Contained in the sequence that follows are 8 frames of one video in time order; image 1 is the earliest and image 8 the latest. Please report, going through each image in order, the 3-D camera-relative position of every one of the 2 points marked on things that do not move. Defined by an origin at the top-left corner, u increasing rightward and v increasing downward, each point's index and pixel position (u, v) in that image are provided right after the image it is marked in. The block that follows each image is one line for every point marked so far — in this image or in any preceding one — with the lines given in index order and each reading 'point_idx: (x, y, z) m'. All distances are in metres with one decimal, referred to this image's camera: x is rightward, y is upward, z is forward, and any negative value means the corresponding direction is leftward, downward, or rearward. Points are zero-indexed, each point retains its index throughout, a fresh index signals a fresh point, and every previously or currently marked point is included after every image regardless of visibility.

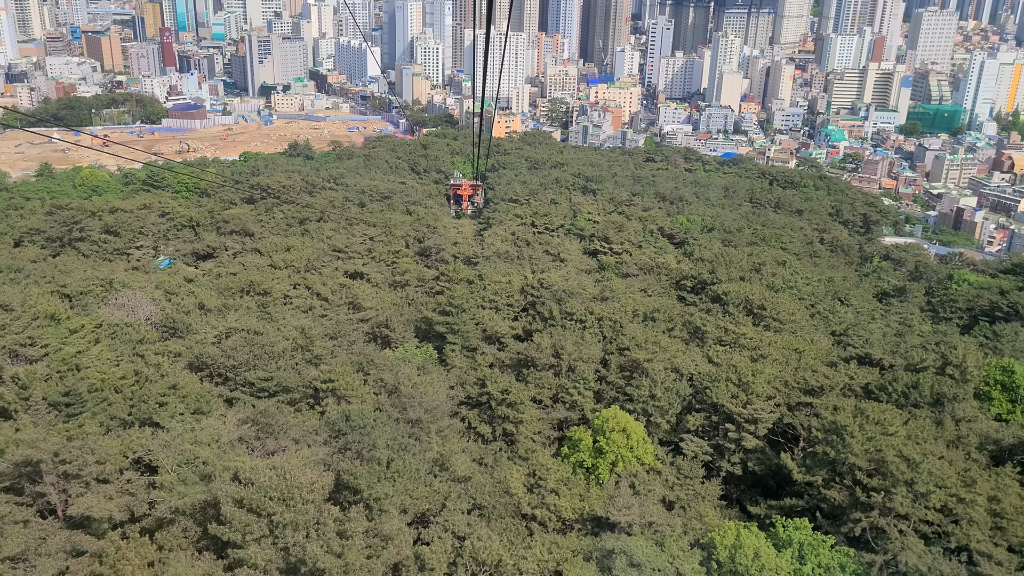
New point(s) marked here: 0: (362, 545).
0: (-1.4, -2.4, +8.7) m
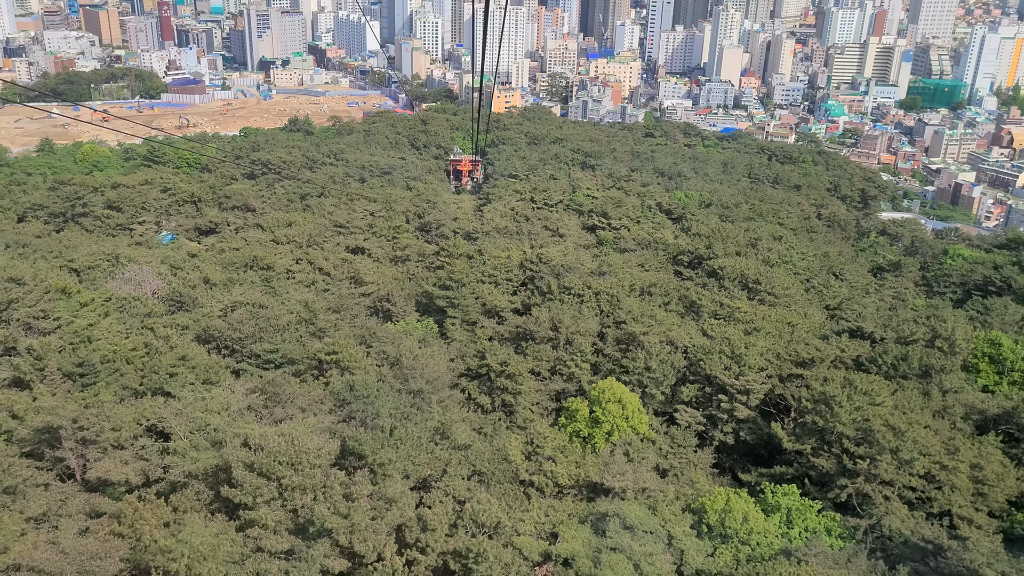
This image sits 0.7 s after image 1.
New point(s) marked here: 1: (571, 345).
0: (-1.4, -2.1, +9.1) m
1: (+1.0, -1.0, +16.3) m
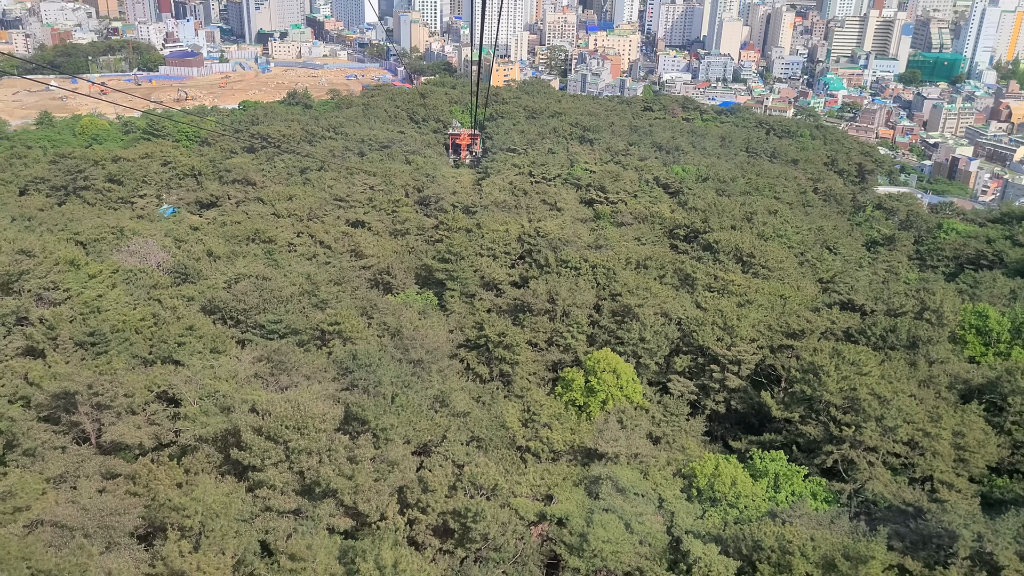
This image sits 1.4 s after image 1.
0: (-1.4, -1.8, +9.5) m
1: (+1.0, -0.5, +16.7) m
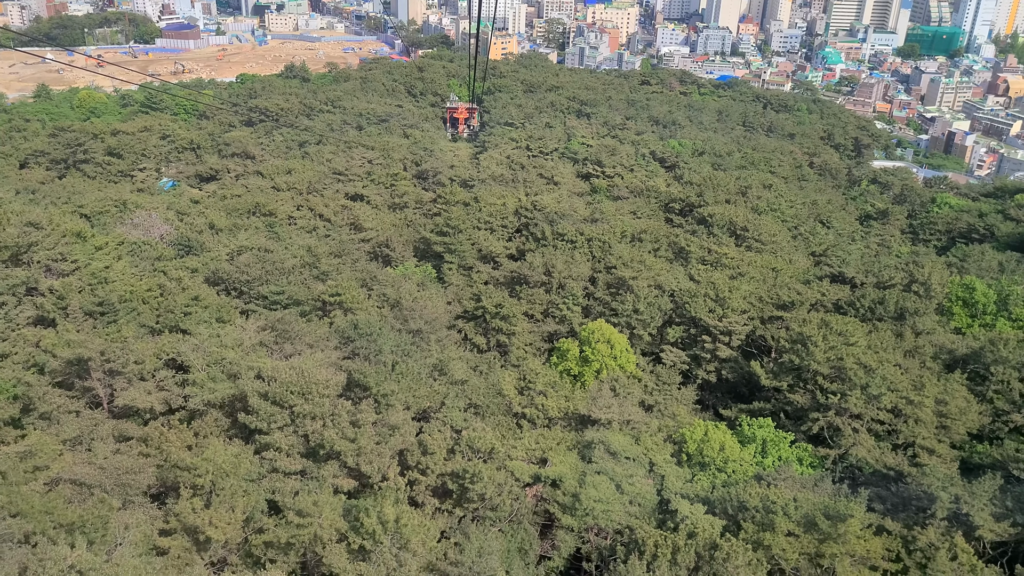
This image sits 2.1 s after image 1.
0: (-1.5, -1.5, +10.0) m
1: (+0.9, 0.0, +17.1) m
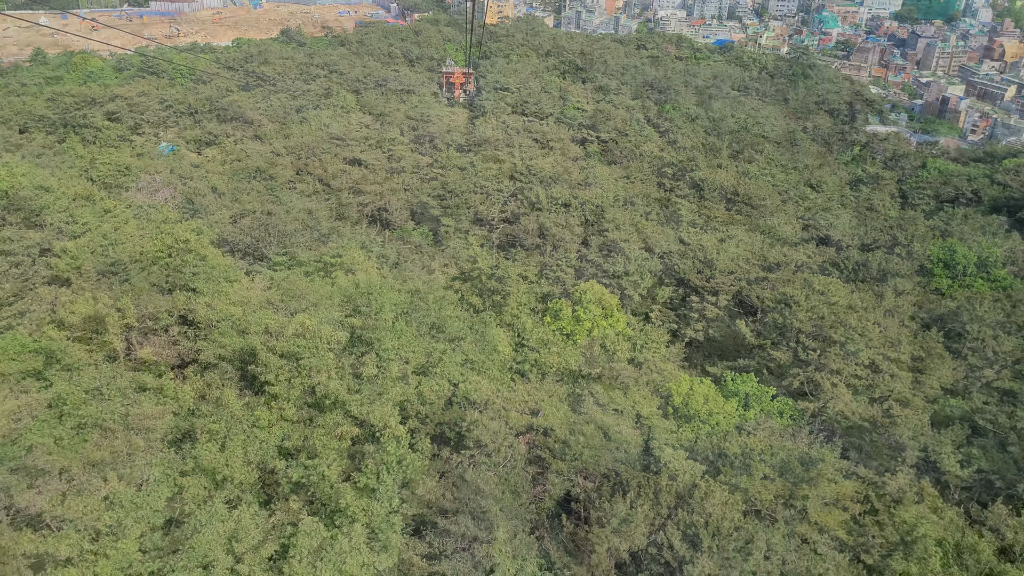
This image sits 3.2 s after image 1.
0: (-1.6, -1.1, +10.6) m
1: (+0.8, +0.7, +17.6) m
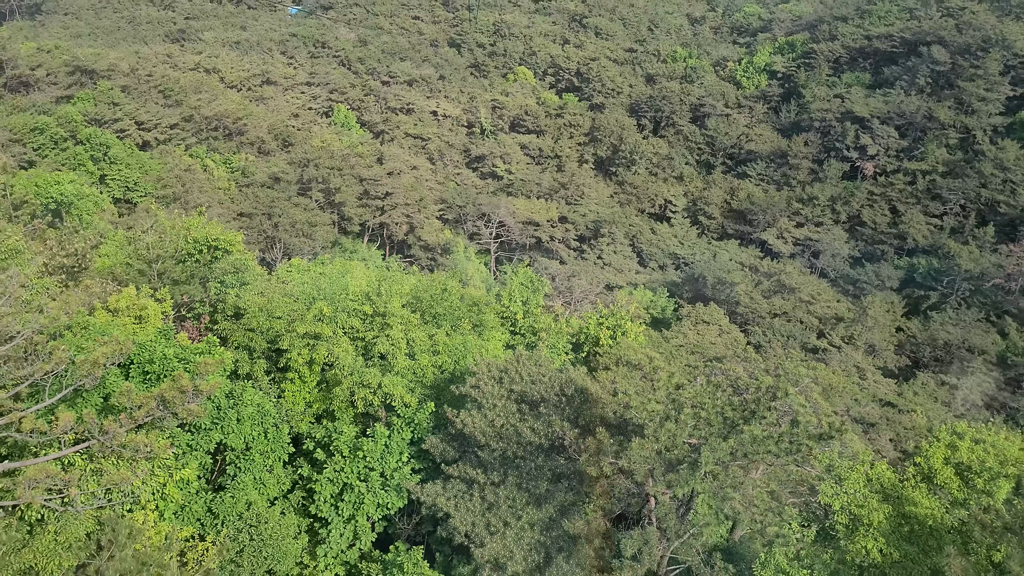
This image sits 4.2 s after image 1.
0: (-1.6, -1.0, +11.7) m
1: (+0.7, +0.7, +18.8) m
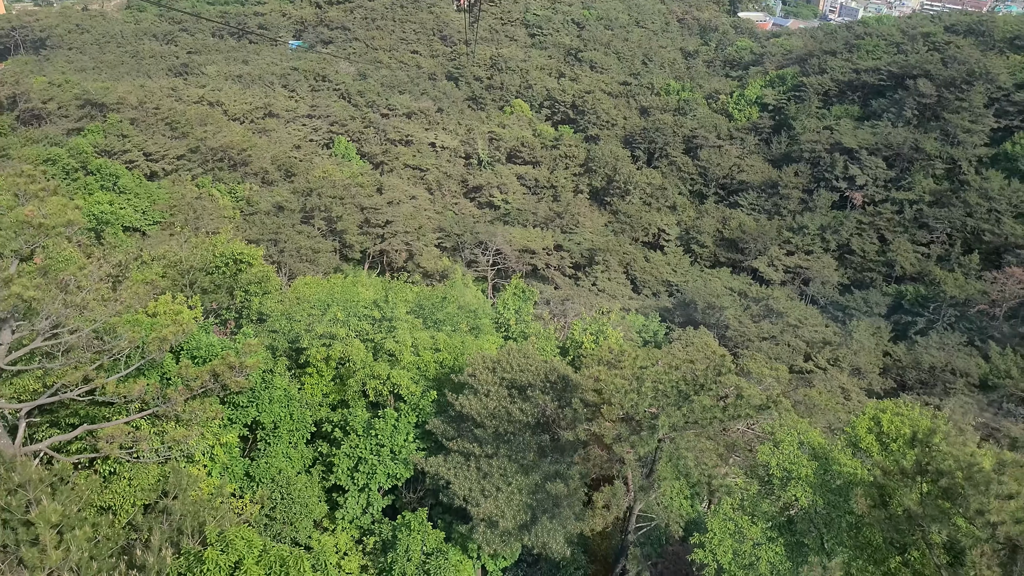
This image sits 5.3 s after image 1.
0: (-1.7, -1.1, +13.0) m
1: (+0.6, +0.4, +20.2) m
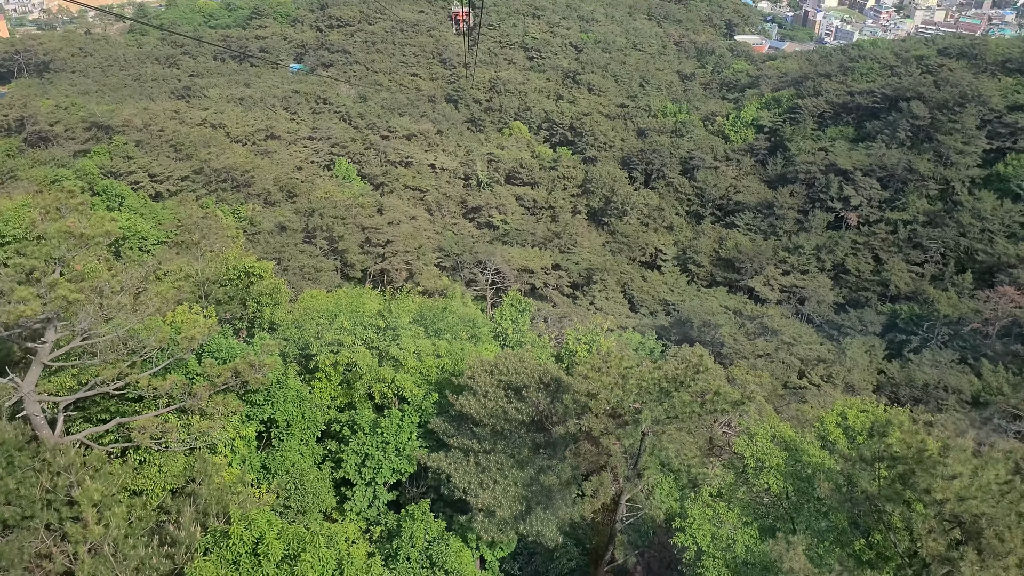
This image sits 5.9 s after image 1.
0: (-1.8, -1.3, +13.7) m
1: (+0.6, +0.1, +20.9) m
